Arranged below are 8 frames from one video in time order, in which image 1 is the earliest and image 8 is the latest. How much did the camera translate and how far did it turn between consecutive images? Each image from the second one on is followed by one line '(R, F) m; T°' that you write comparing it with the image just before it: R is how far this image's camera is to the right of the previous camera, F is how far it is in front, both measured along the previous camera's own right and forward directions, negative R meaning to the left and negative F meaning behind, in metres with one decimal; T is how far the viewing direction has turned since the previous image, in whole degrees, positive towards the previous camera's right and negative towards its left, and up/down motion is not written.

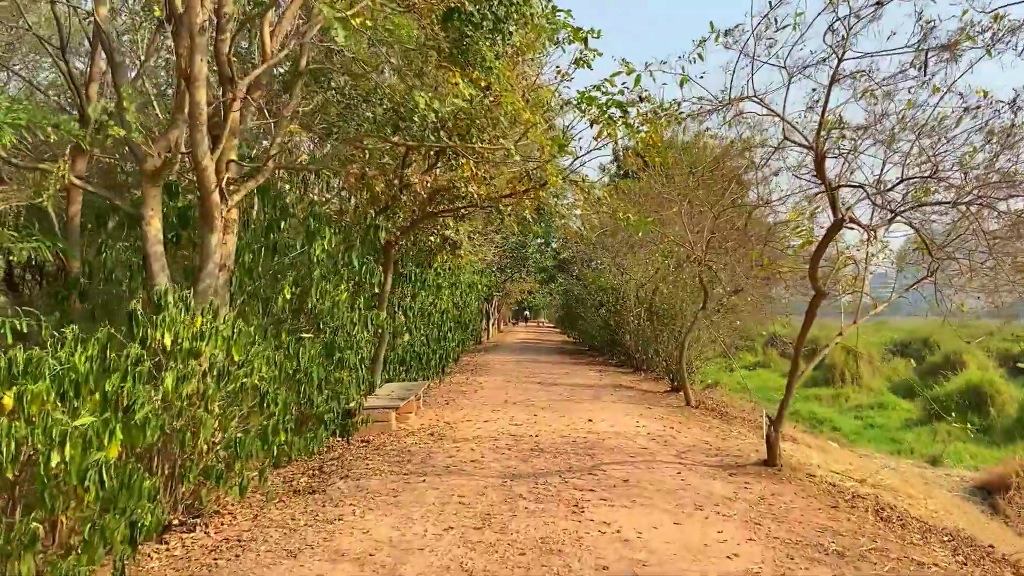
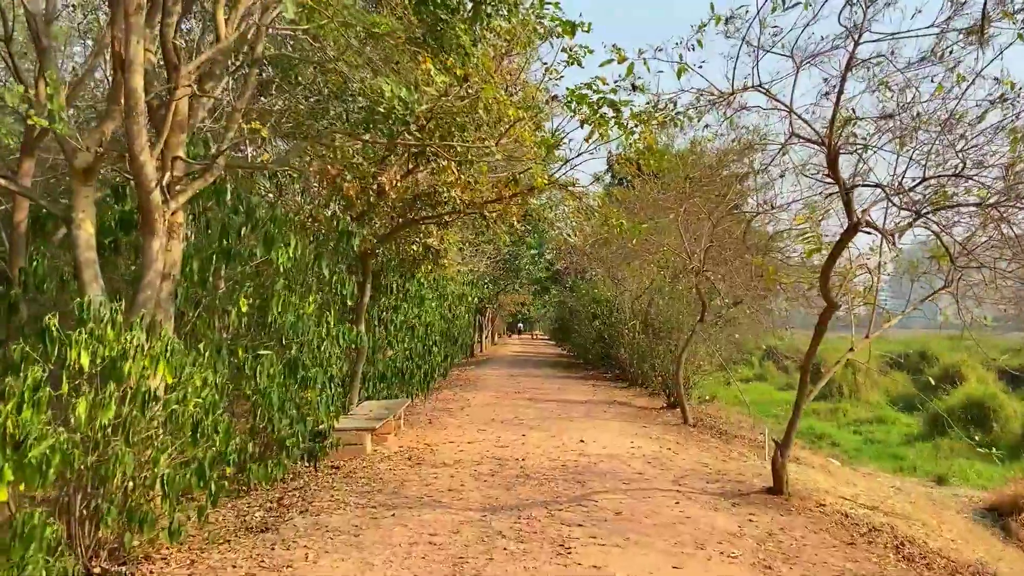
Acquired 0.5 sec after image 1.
(+0.1, +0.7) m; 0°
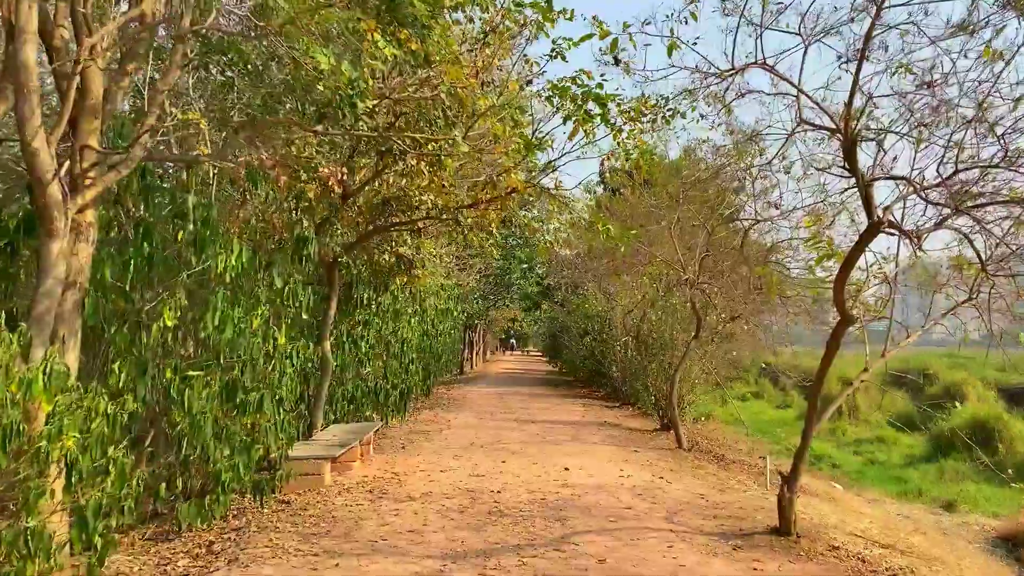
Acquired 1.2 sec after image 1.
(+0.2, +0.8) m; 0°
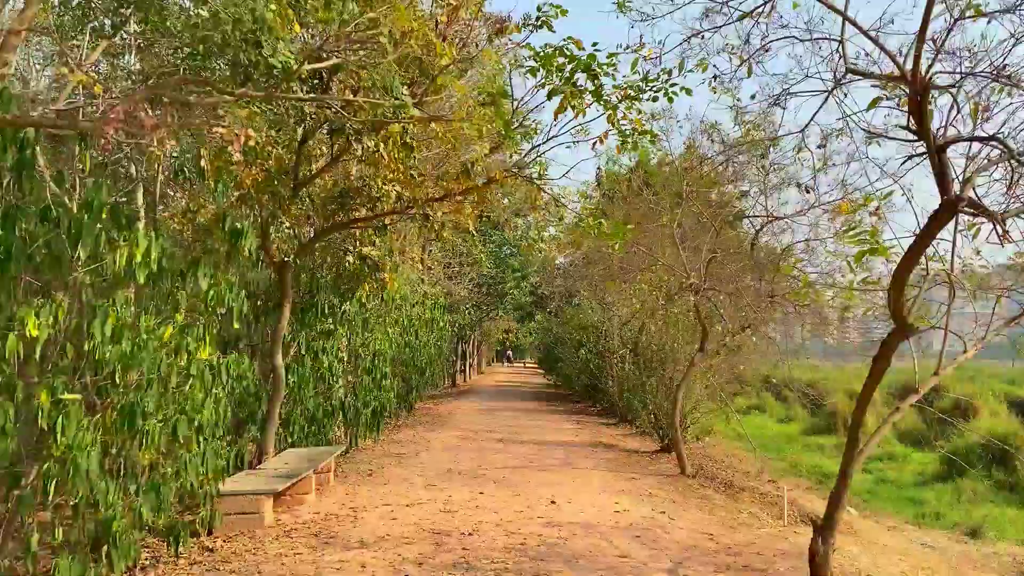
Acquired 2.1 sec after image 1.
(+0.2, +1.2) m; 0°
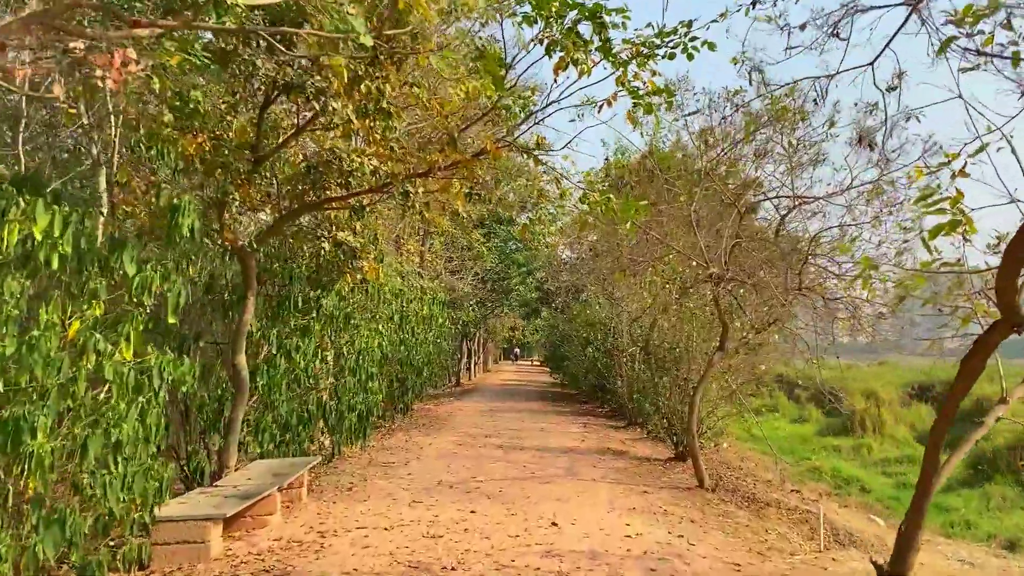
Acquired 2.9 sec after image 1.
(+0.1, +1.0) m; -1°
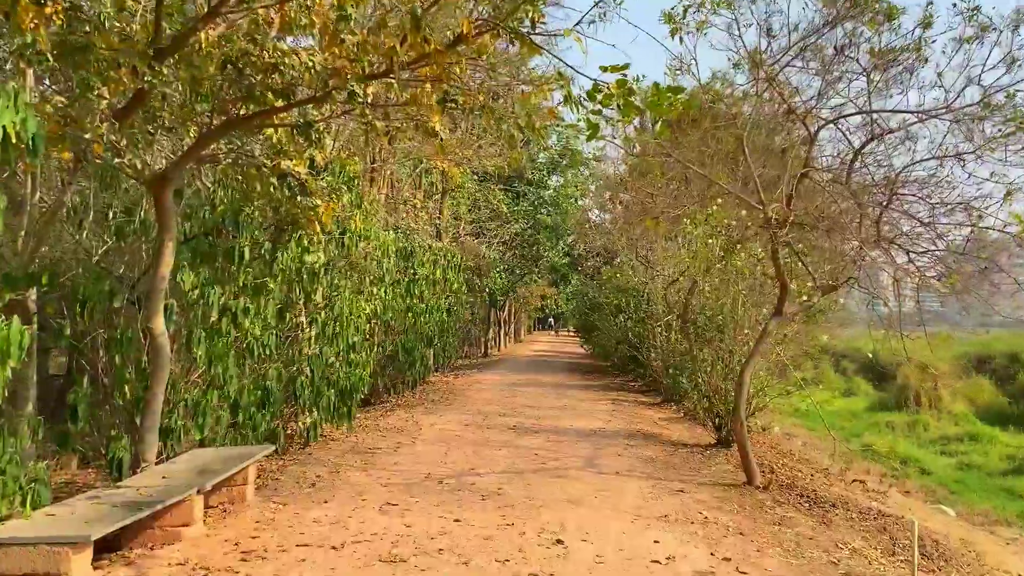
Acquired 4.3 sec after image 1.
(+0.3, +1.8) m; -3°
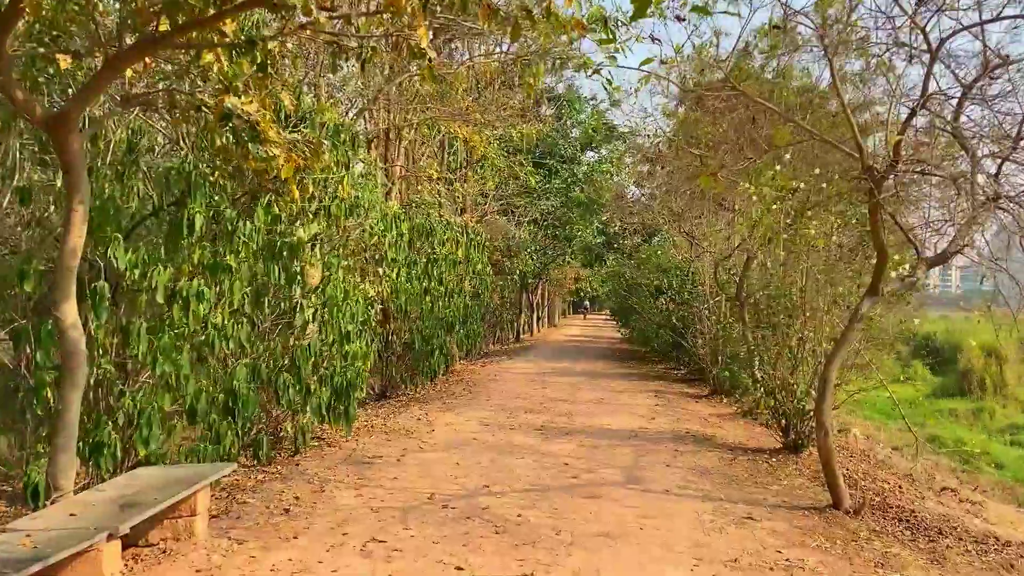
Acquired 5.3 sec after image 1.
(+0.1, +1.5) m; -3°
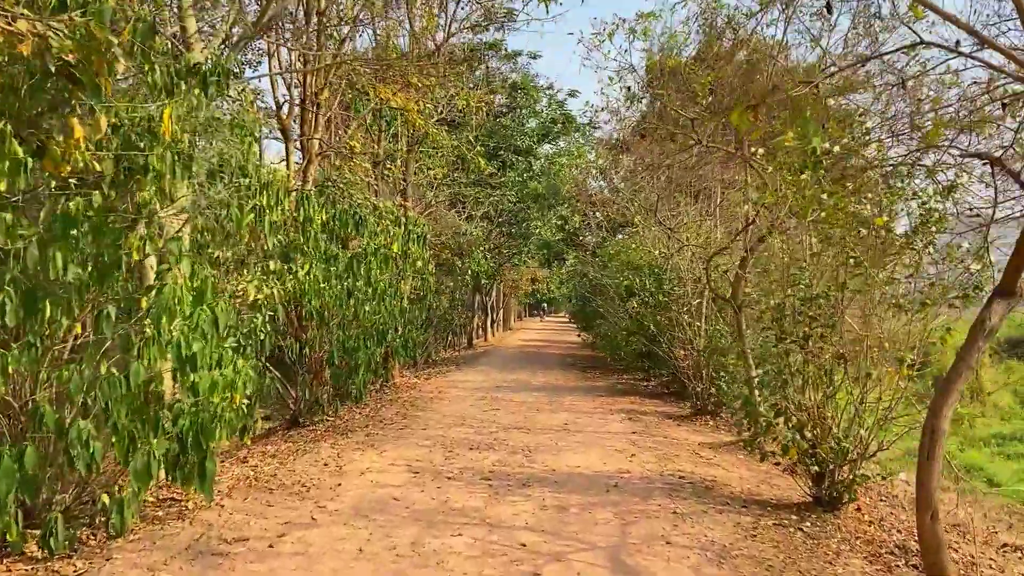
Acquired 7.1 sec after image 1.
(+0.2, +2.3) m; +3°
